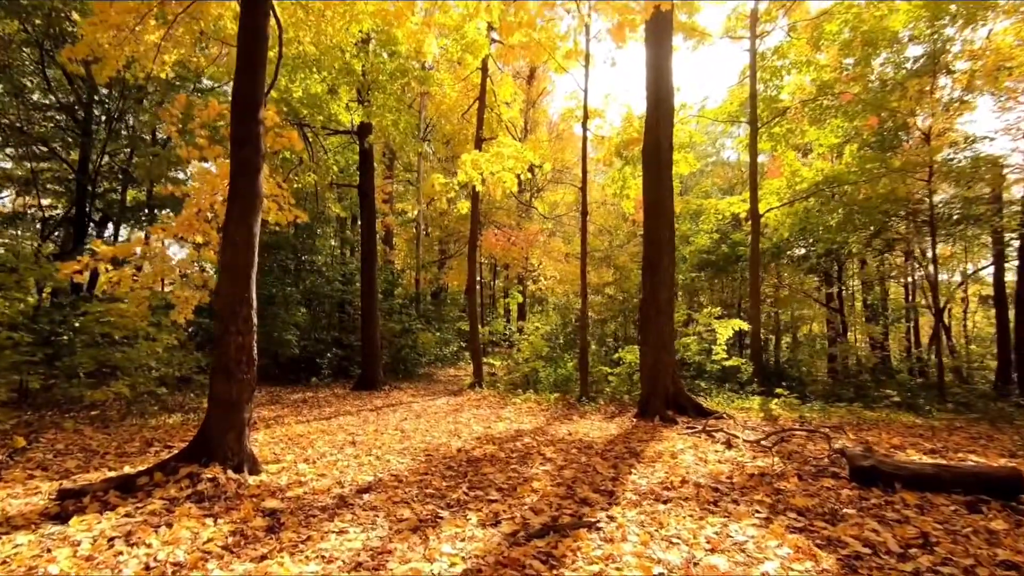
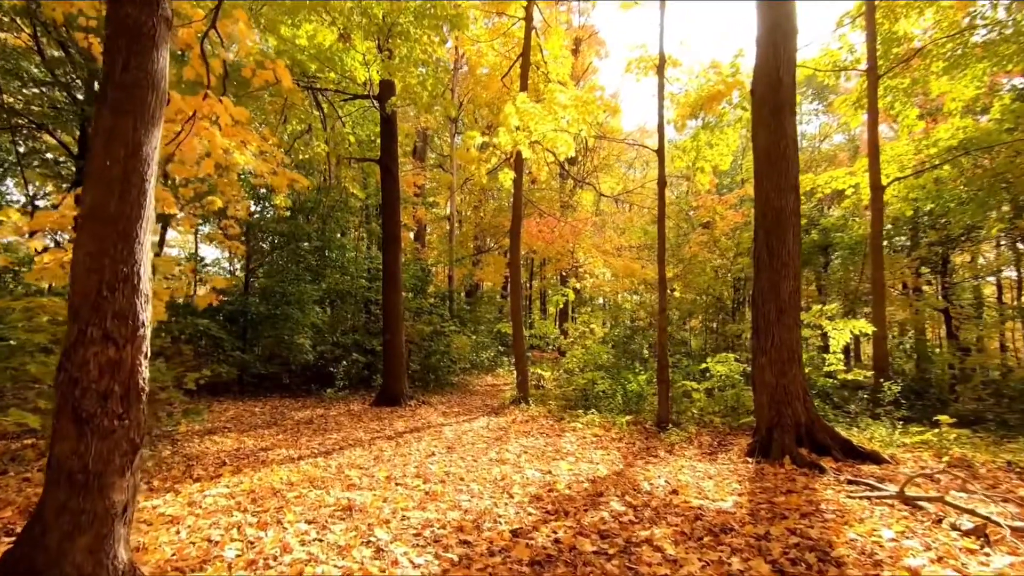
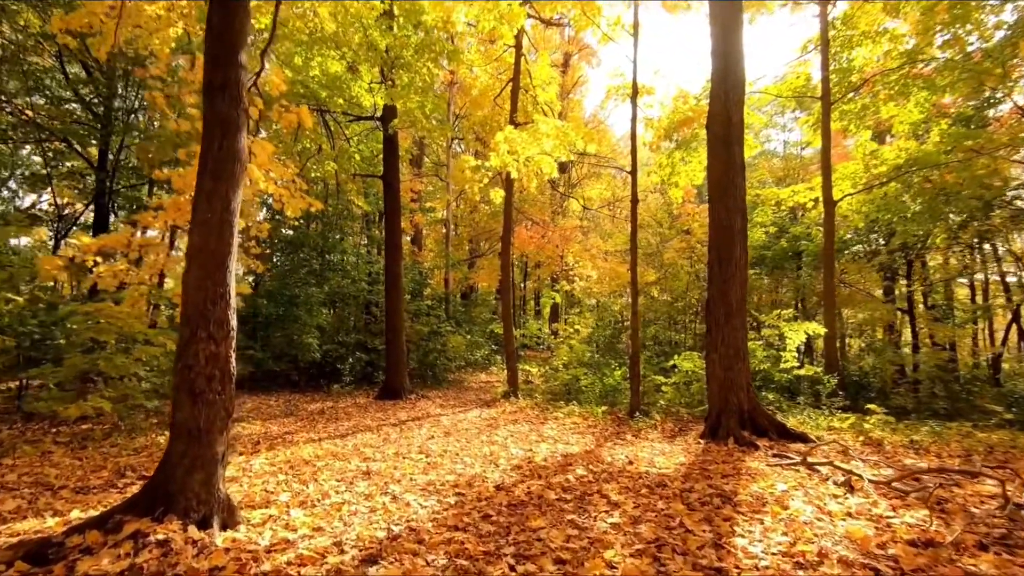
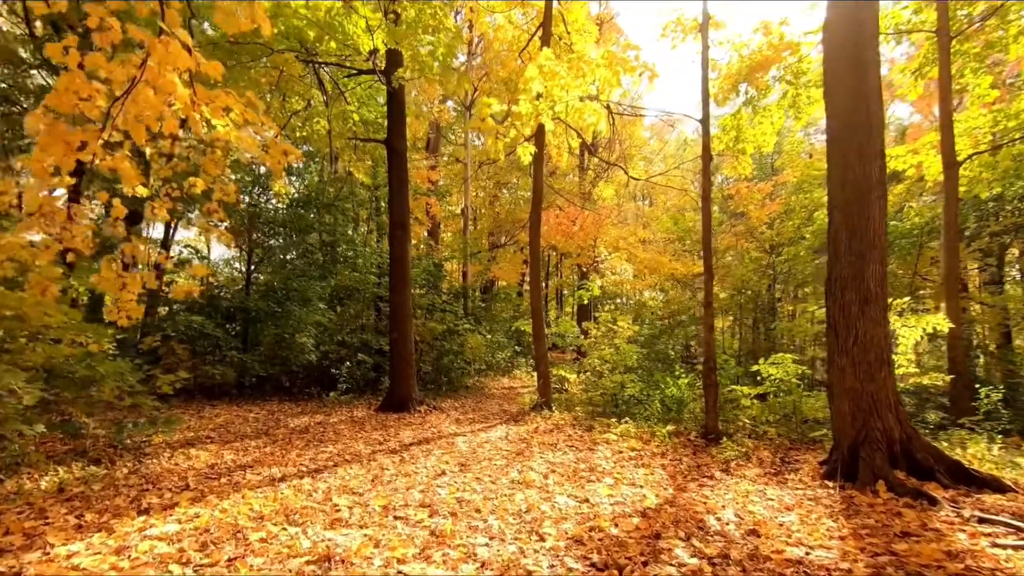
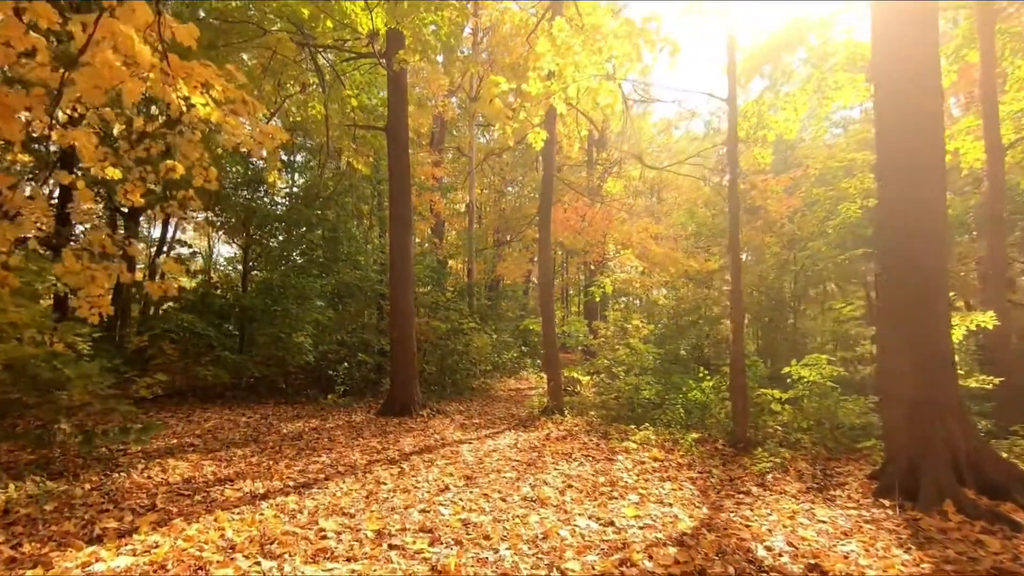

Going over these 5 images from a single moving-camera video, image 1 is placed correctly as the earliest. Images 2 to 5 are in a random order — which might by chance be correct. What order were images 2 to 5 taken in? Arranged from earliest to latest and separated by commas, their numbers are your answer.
3, 2, 4, 5
